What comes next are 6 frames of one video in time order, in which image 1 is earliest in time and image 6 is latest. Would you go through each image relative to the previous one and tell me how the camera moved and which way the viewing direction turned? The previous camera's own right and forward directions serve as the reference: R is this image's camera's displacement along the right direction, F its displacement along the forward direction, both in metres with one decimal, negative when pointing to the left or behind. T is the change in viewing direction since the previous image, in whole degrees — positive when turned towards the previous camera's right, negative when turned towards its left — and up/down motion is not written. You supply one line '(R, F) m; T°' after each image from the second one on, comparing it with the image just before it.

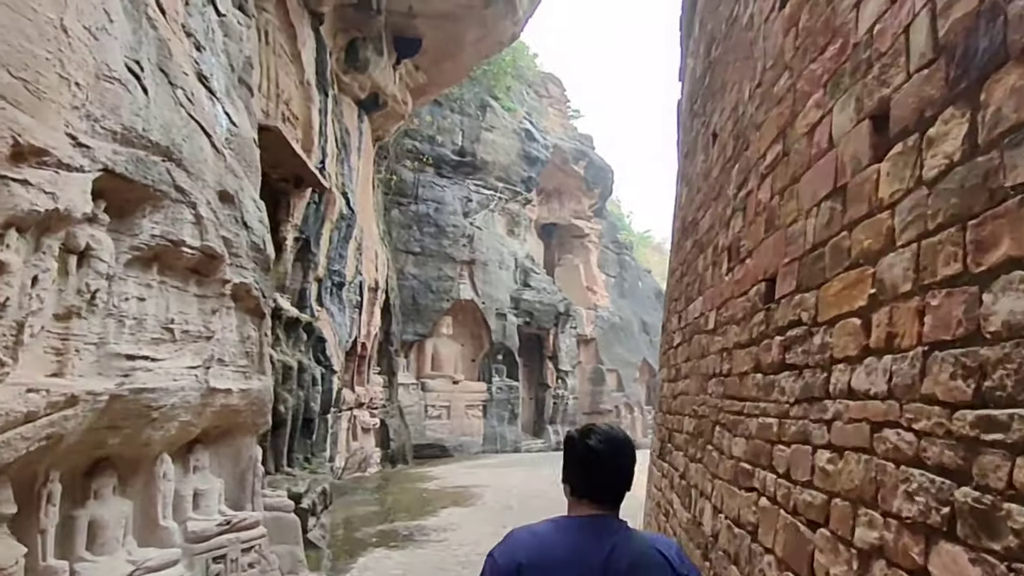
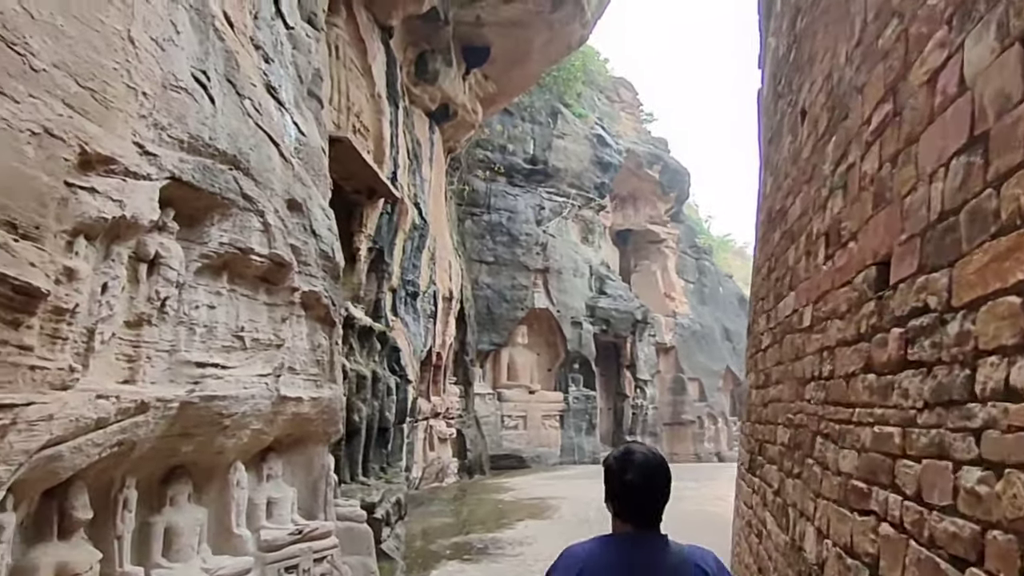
(0.0, +0.2) m; -7°
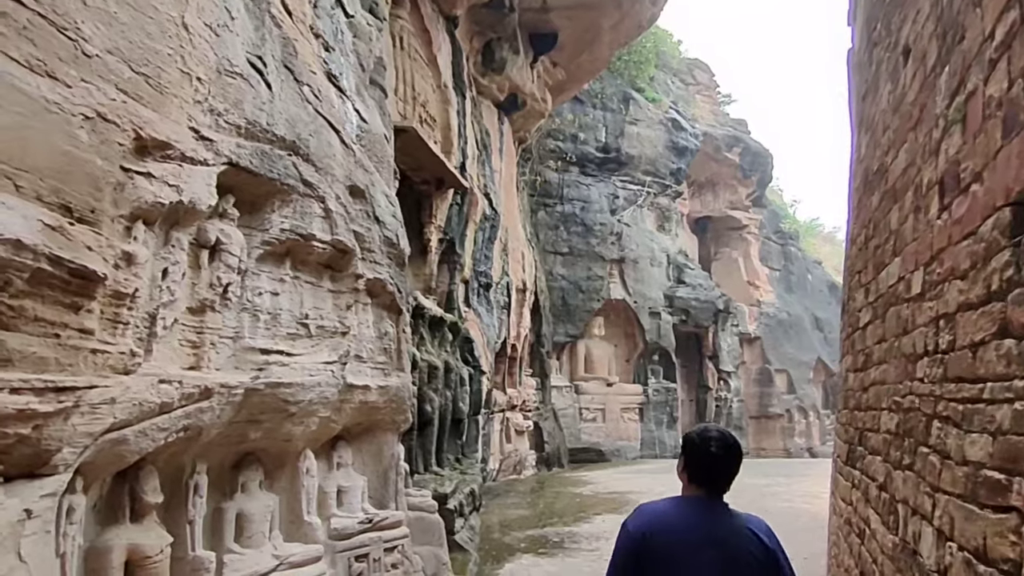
(+0.1, +0.2) m; -7°
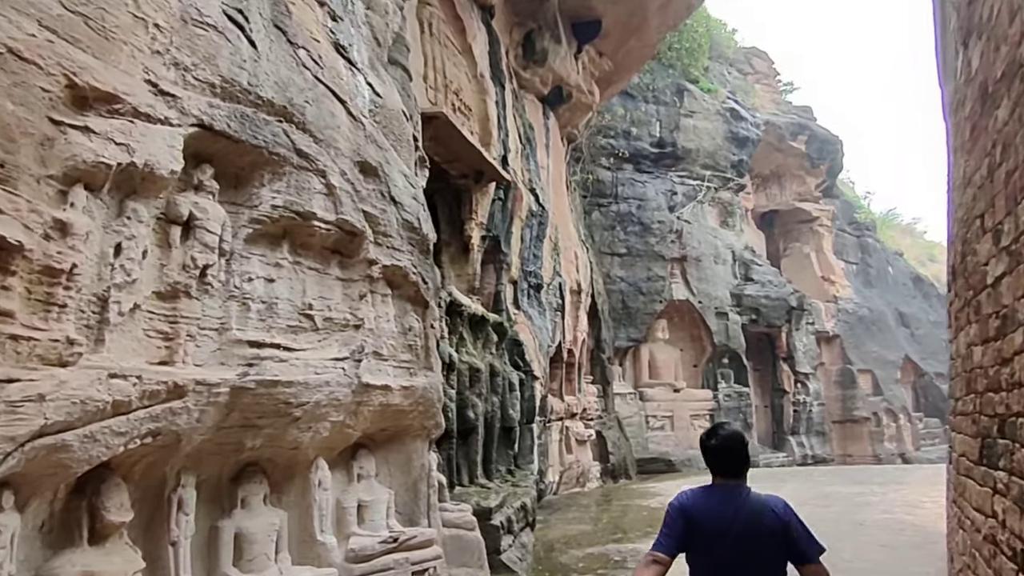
(+0.2, +0.6) m; -6°
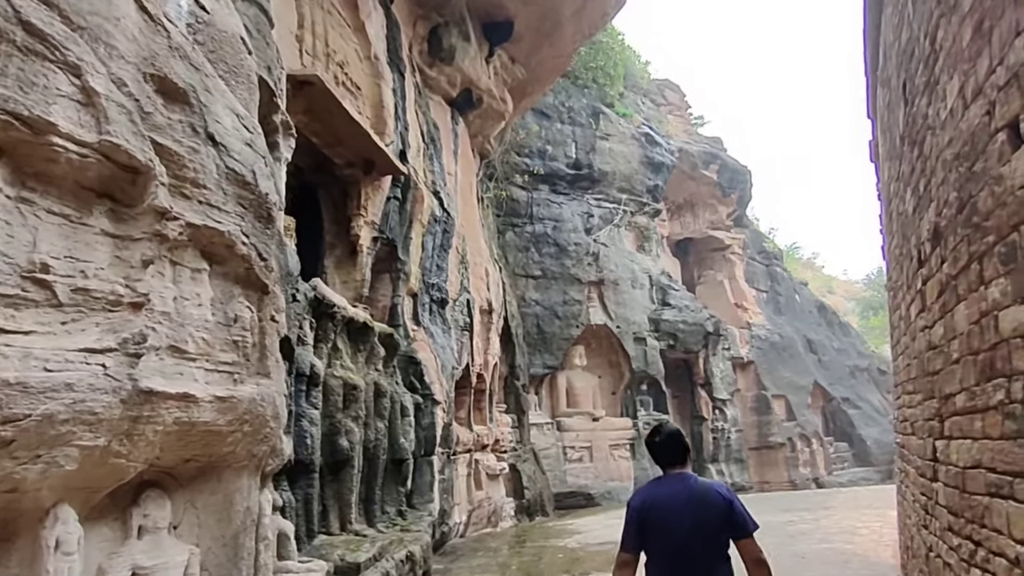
(+0.3, +1.0) m; +7°
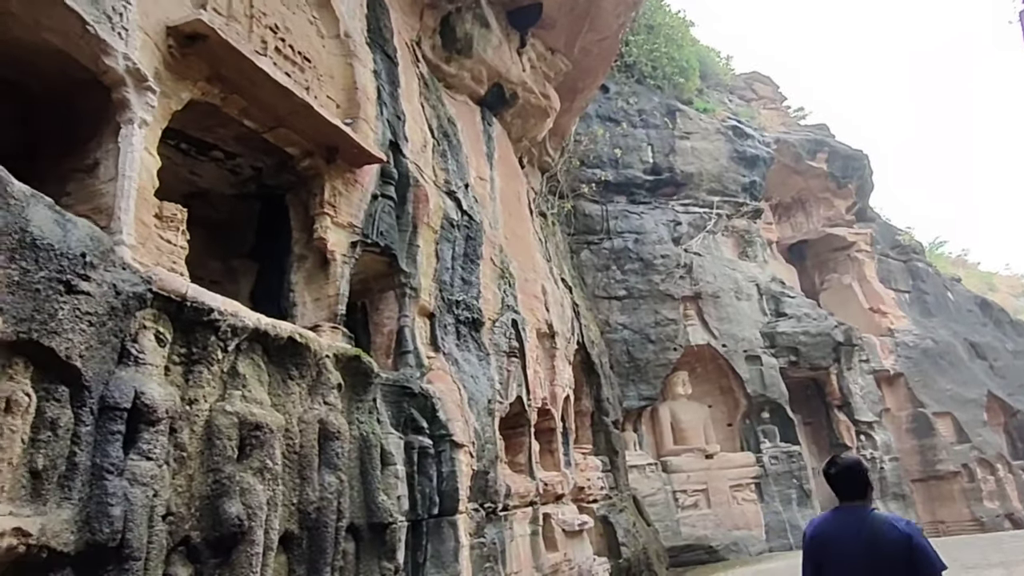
(+0.8, +1.8) m; -10°
